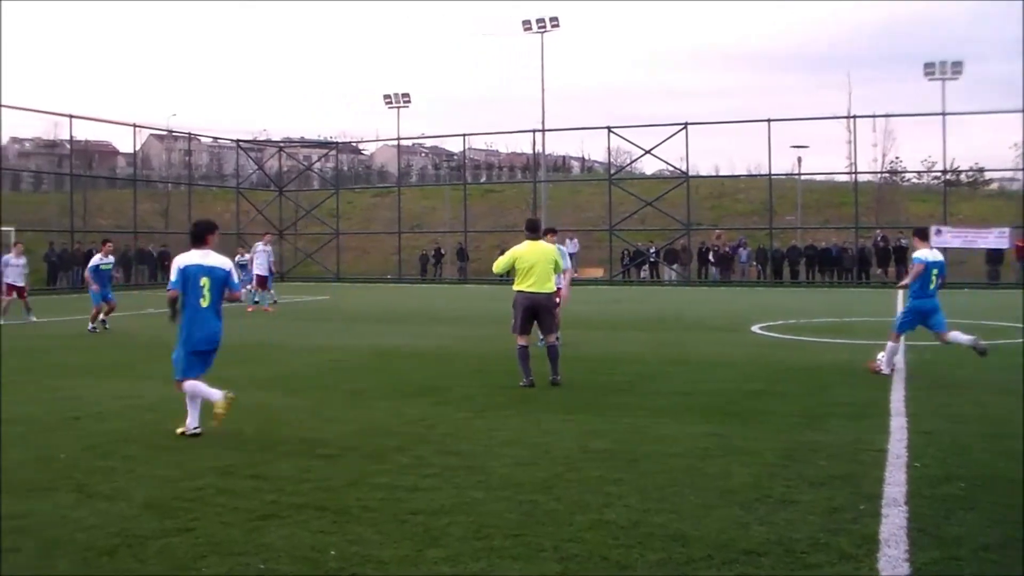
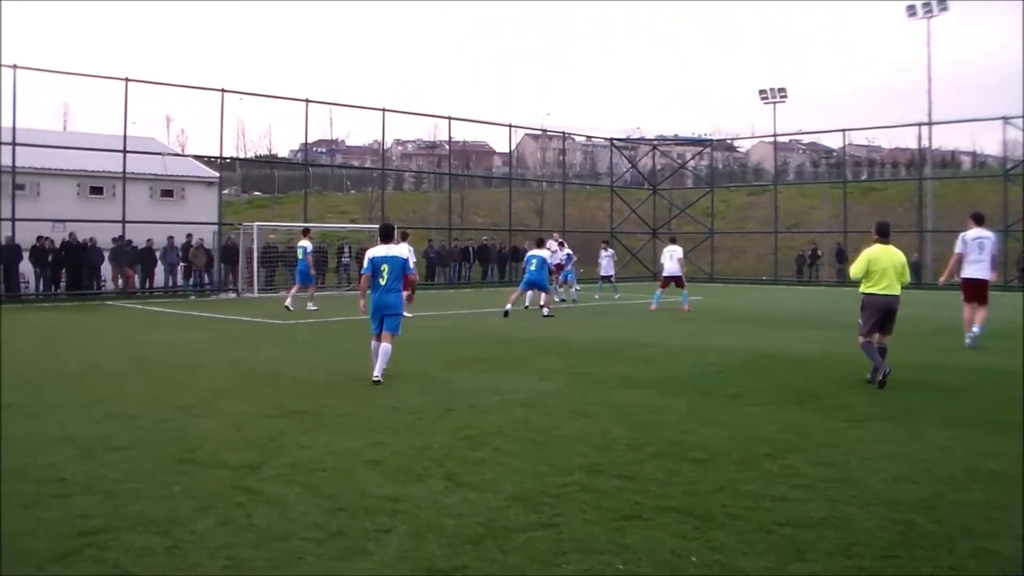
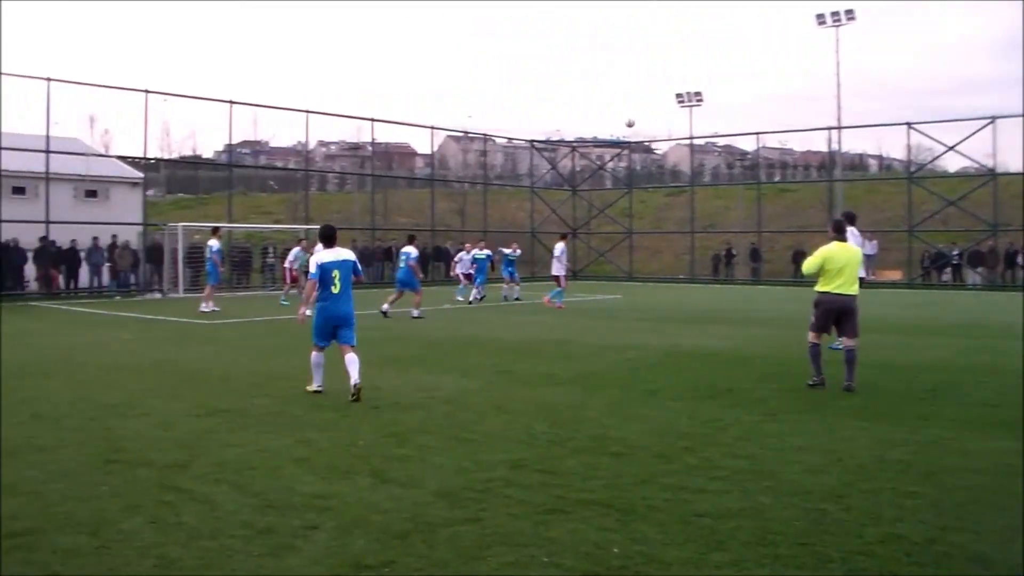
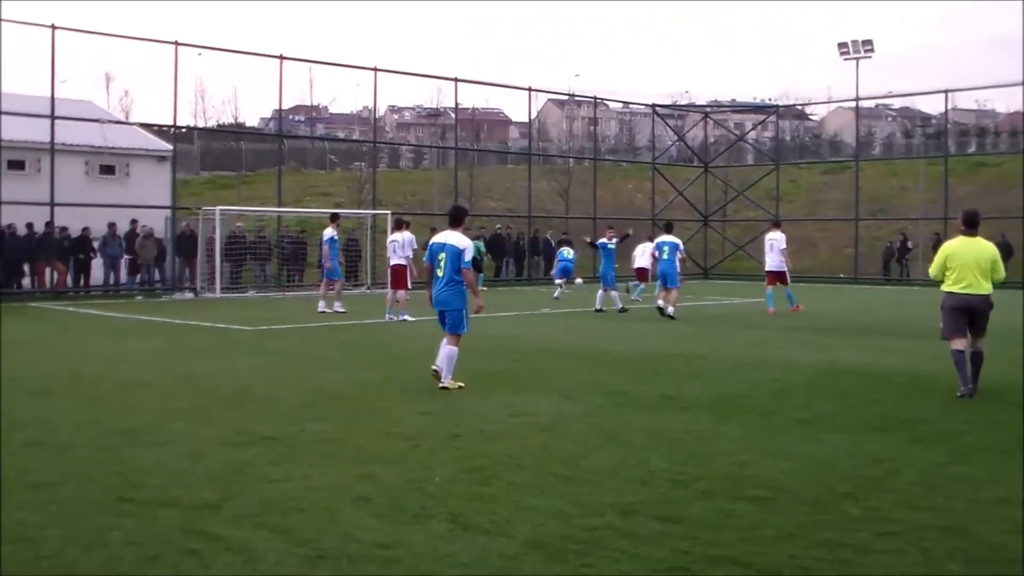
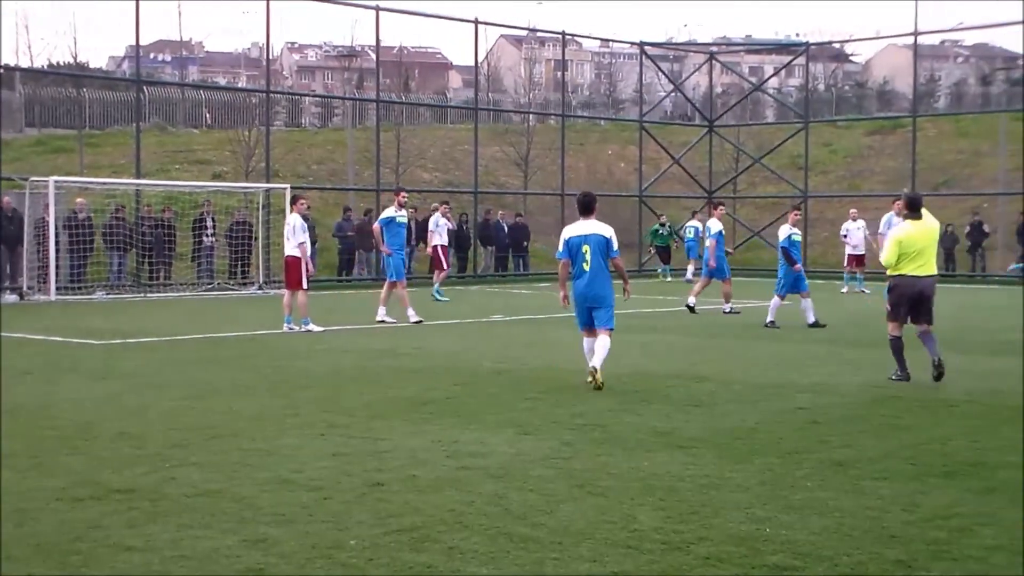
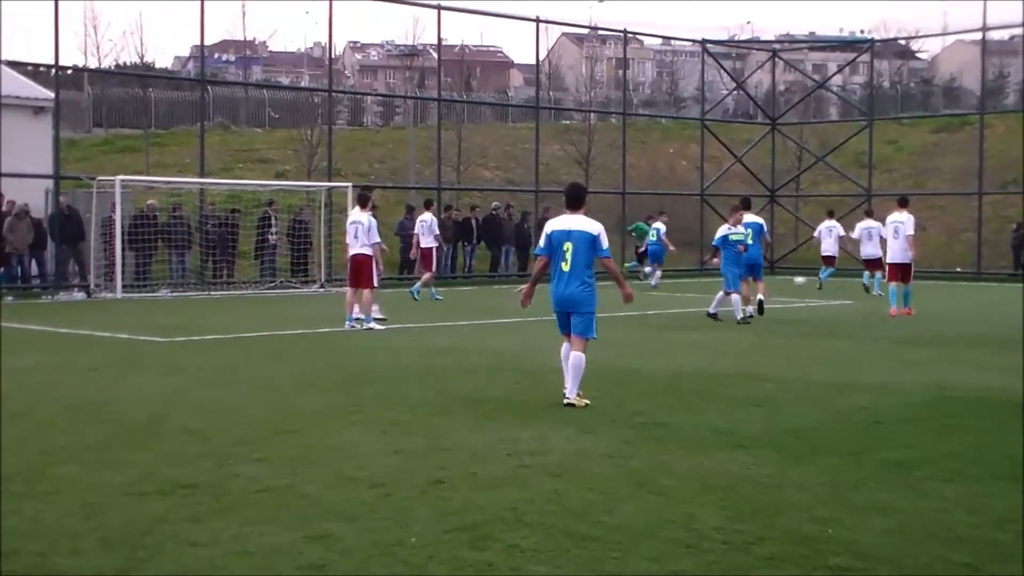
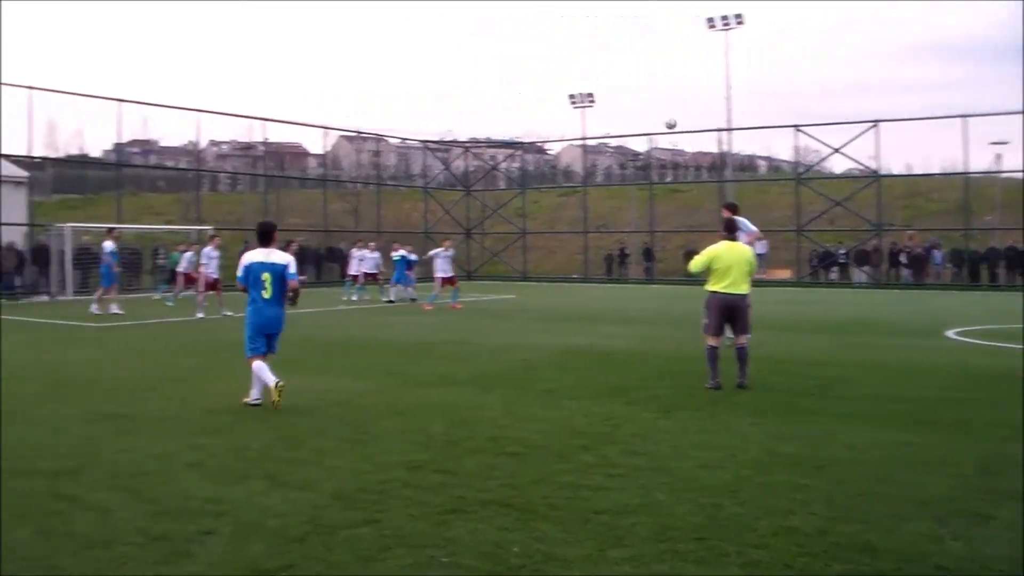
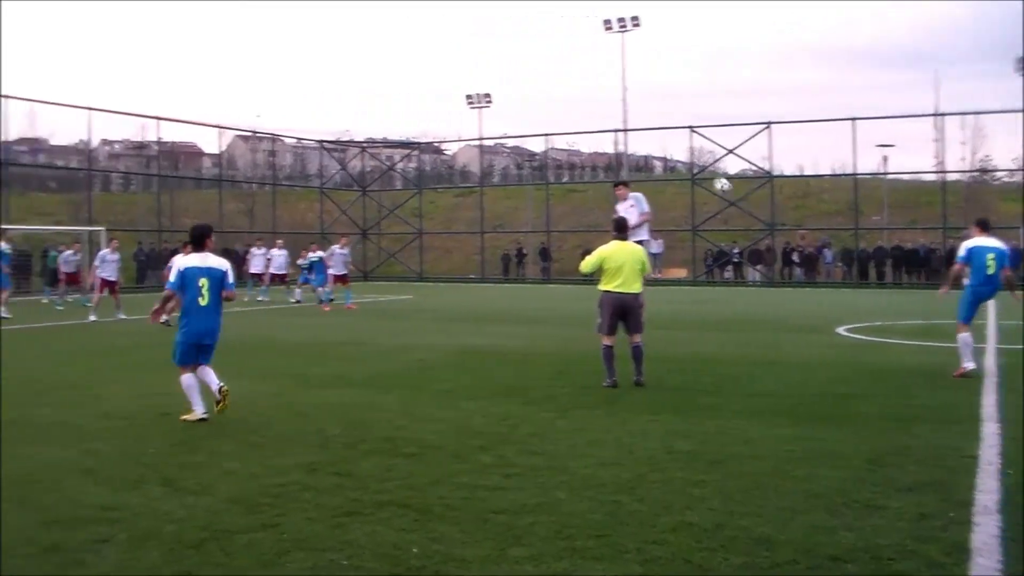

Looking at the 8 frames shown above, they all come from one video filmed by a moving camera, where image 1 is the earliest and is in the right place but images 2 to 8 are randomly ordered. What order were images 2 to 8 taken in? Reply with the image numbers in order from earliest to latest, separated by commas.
8, 7, 3, 2, 4, 6, 5
